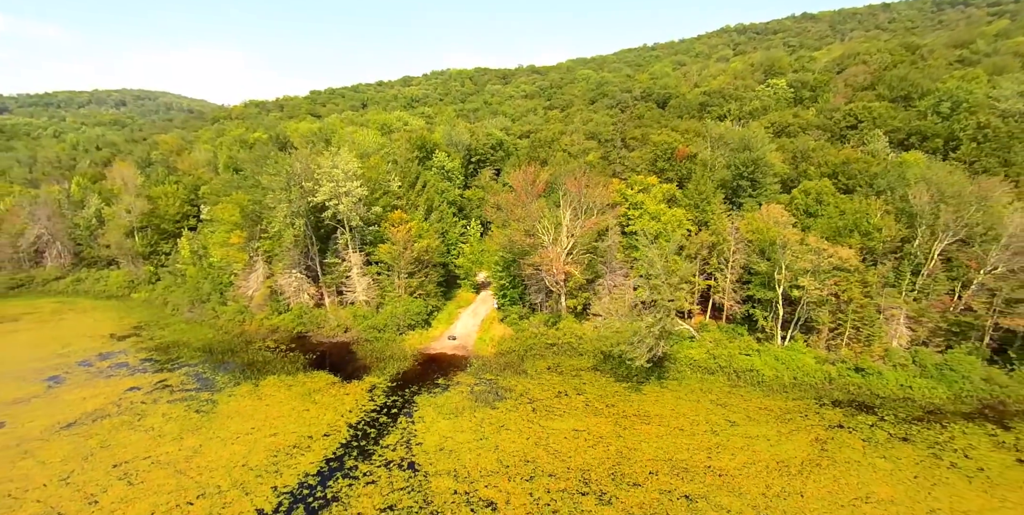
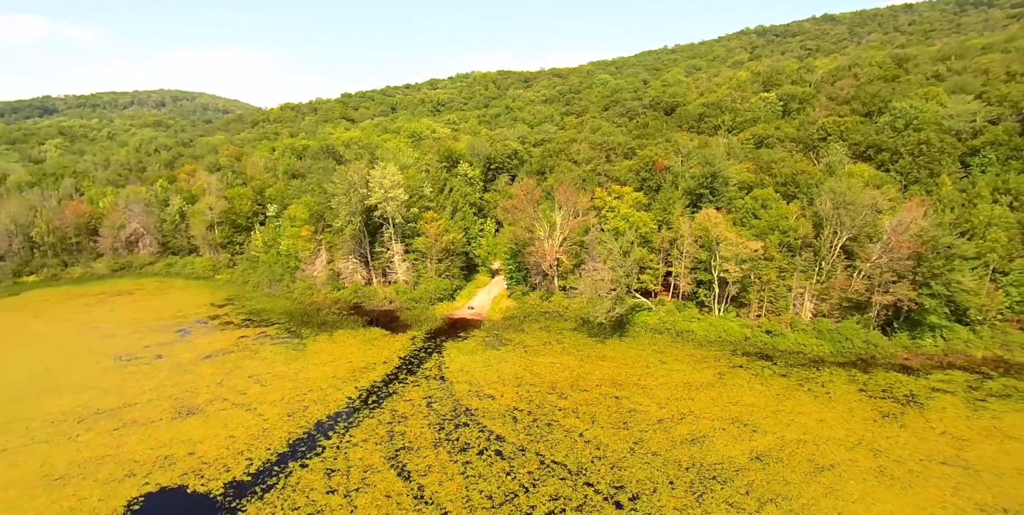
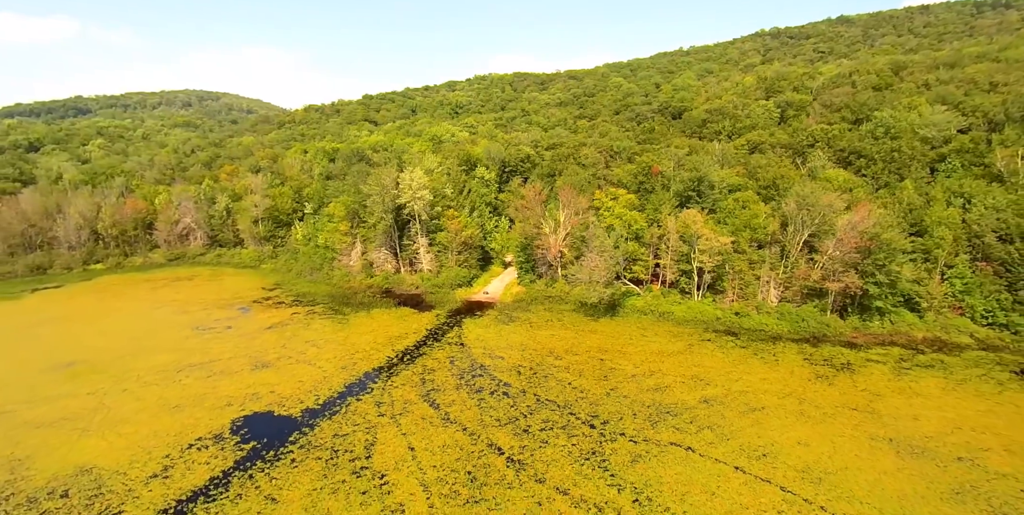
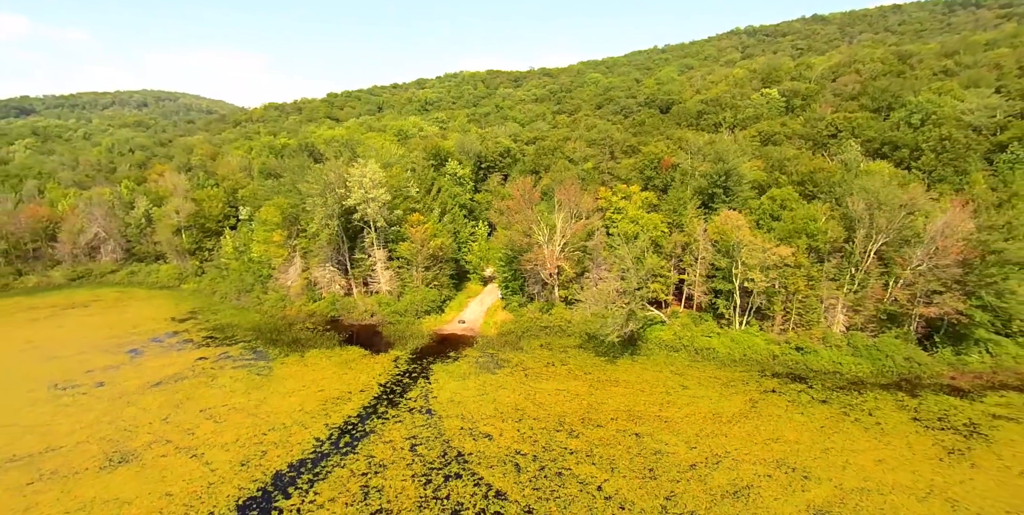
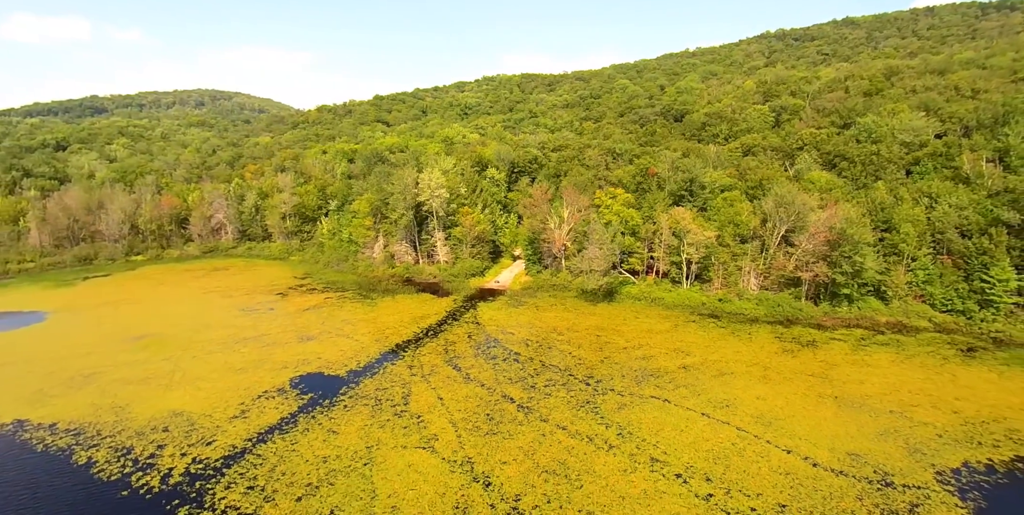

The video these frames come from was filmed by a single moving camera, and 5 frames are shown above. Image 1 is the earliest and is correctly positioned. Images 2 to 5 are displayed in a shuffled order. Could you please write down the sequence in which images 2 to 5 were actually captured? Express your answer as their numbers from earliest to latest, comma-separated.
4, 2, 3, 5
